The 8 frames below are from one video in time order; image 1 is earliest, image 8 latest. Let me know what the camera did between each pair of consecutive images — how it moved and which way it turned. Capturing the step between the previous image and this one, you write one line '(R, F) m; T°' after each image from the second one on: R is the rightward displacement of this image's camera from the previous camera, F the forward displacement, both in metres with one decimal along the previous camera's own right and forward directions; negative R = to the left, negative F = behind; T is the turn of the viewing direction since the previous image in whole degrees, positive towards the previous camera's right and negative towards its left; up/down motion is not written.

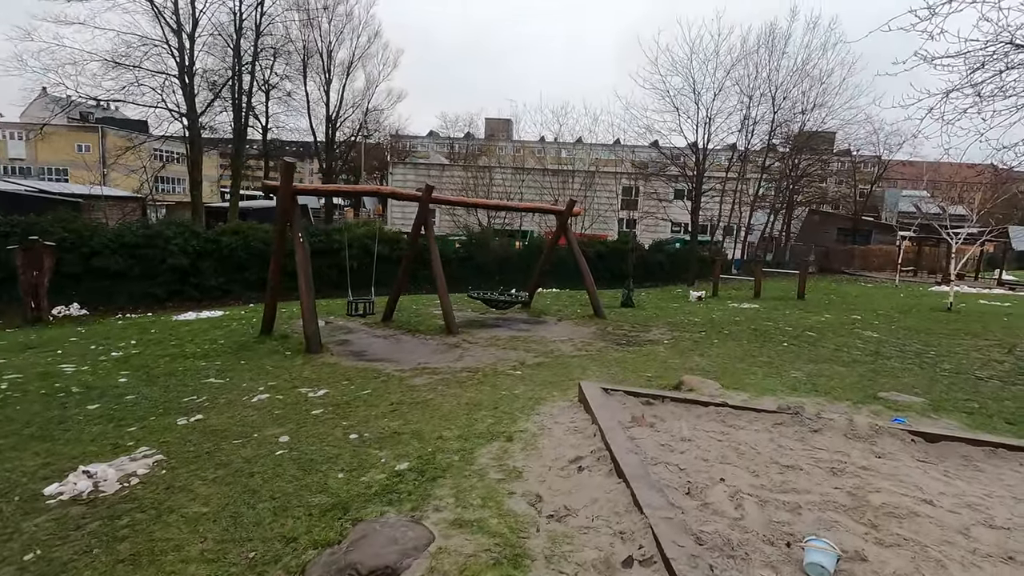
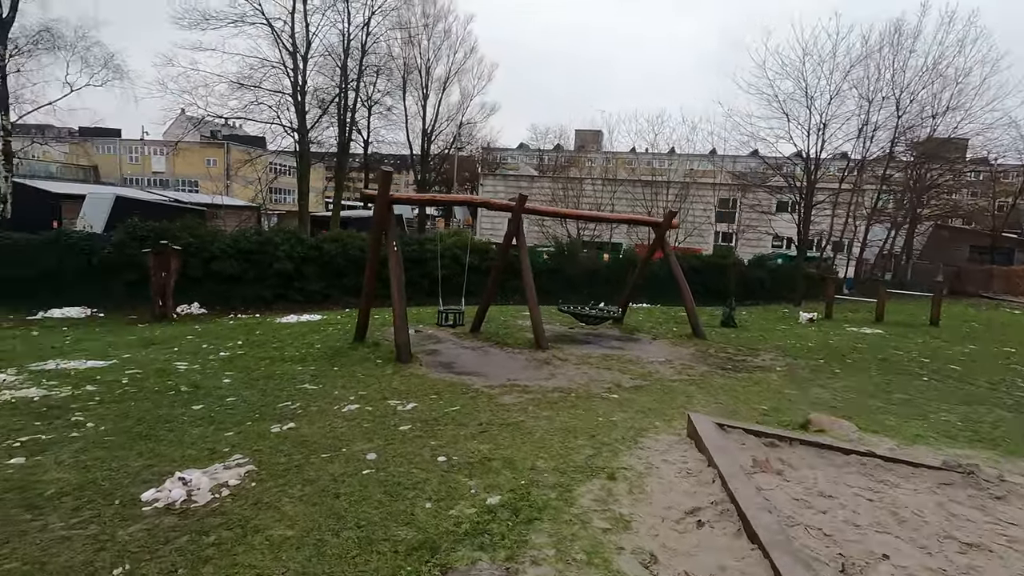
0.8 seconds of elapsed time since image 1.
(-0.1, +0.3) m; -9°
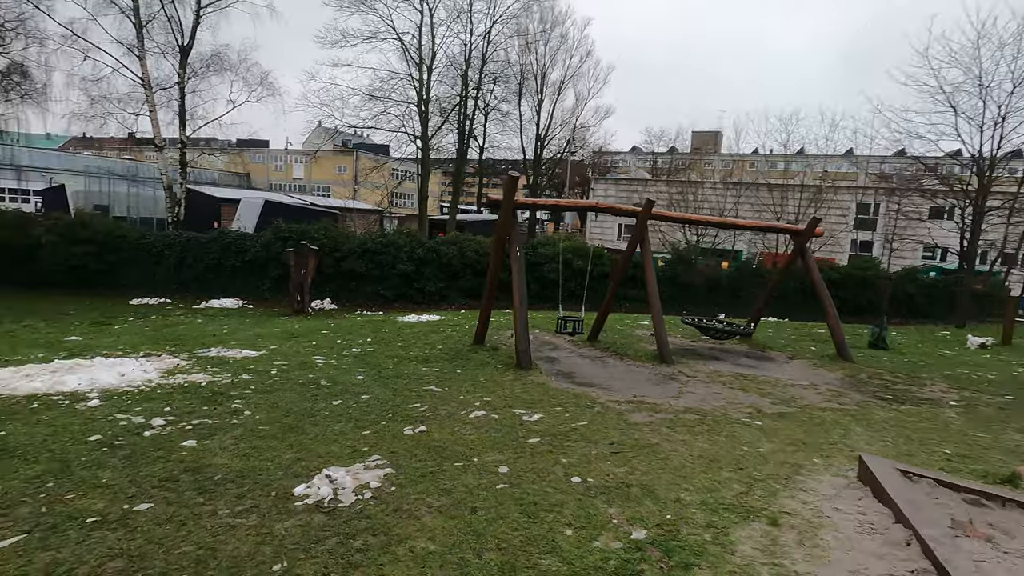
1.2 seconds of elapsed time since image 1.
(-0.3, +0.2) m; -11°
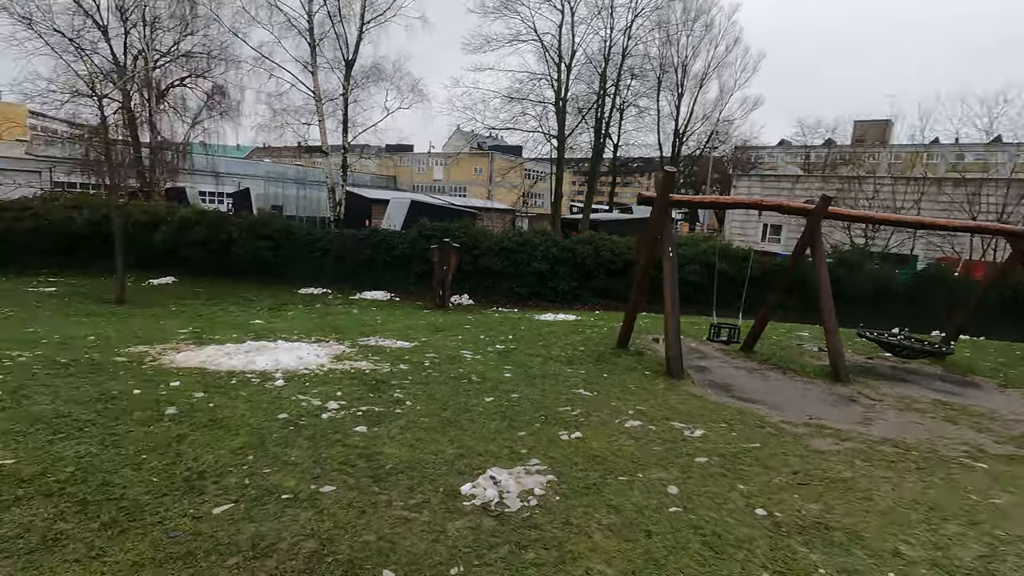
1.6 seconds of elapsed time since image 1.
(-0.3, +0.2) m; -13°
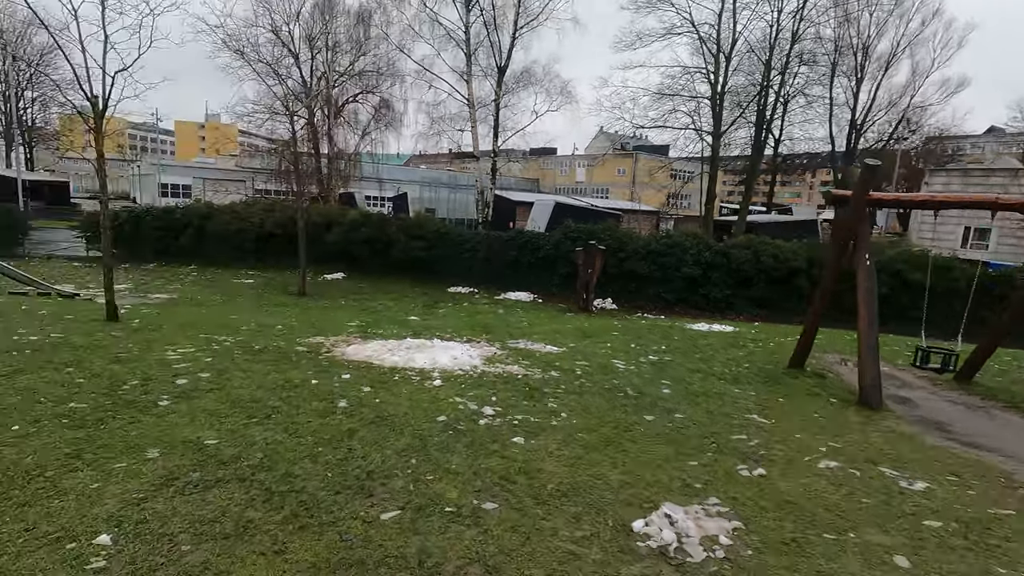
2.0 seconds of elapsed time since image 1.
(-0.2, +0.3) m; -15°
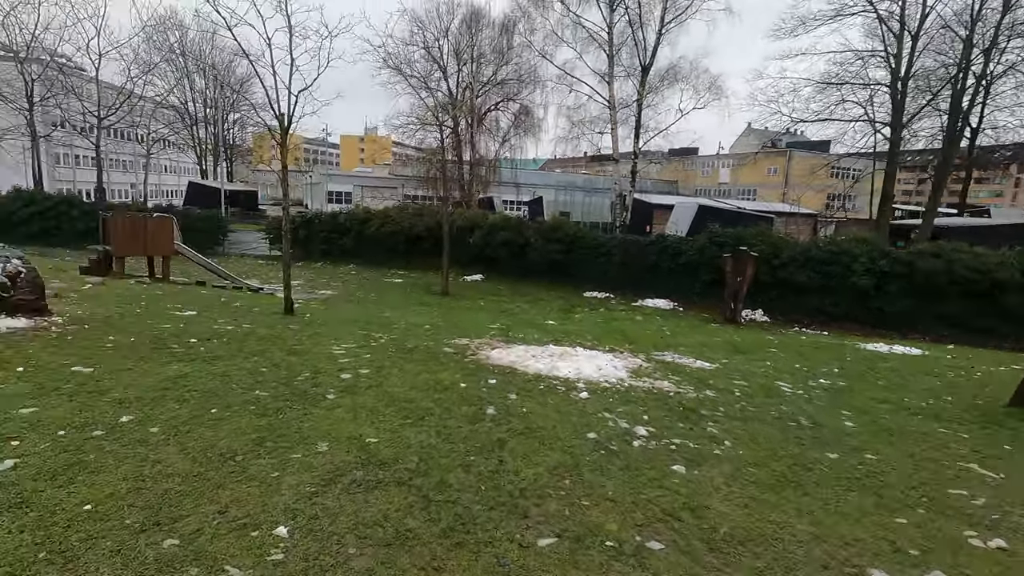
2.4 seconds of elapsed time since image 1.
(-0.2, +0.2) m; -14°
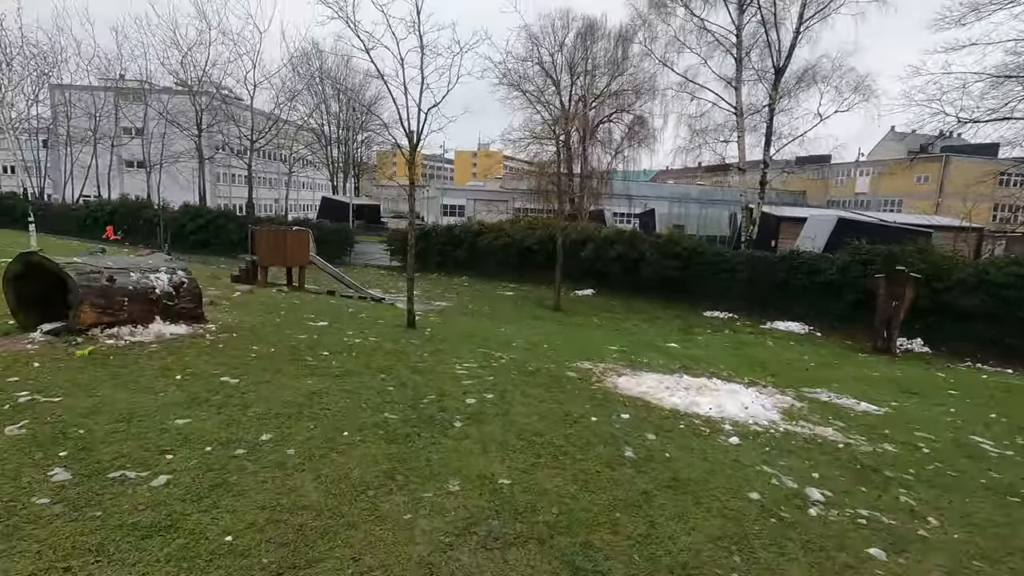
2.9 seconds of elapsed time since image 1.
(-0.3, +0.3) m; -11°
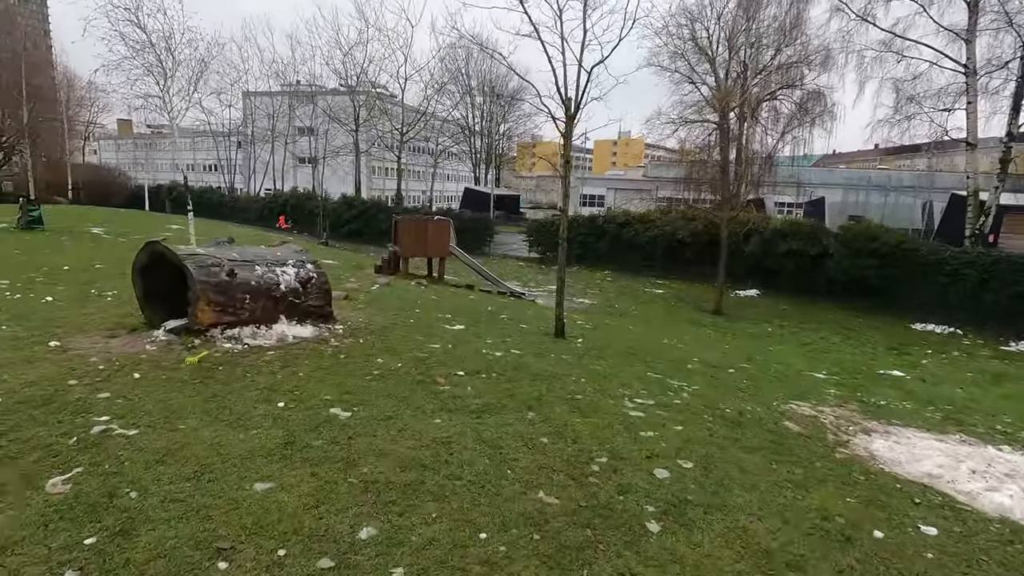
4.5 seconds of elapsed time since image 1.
(-0.5, +1.4) m; -14°
